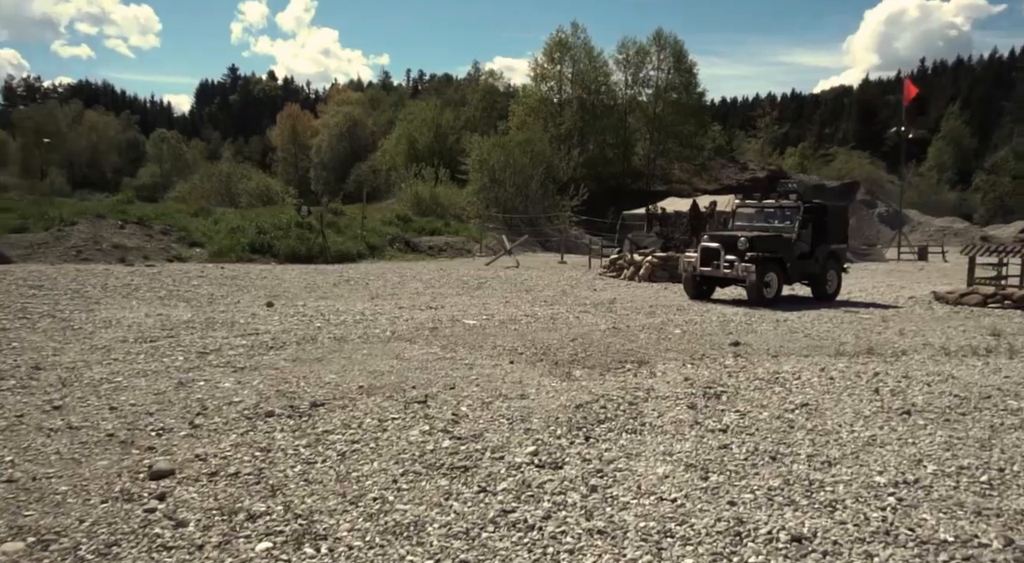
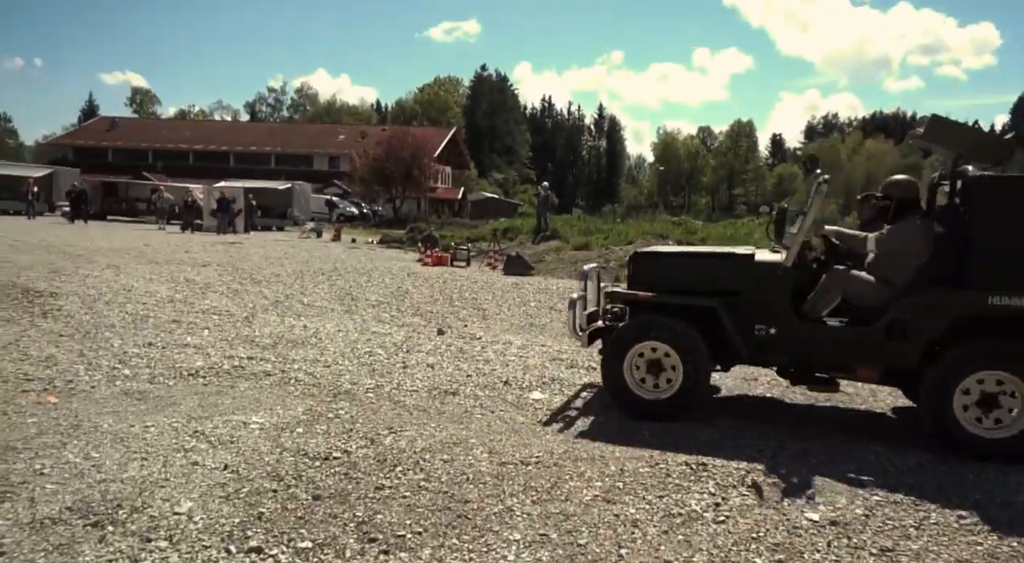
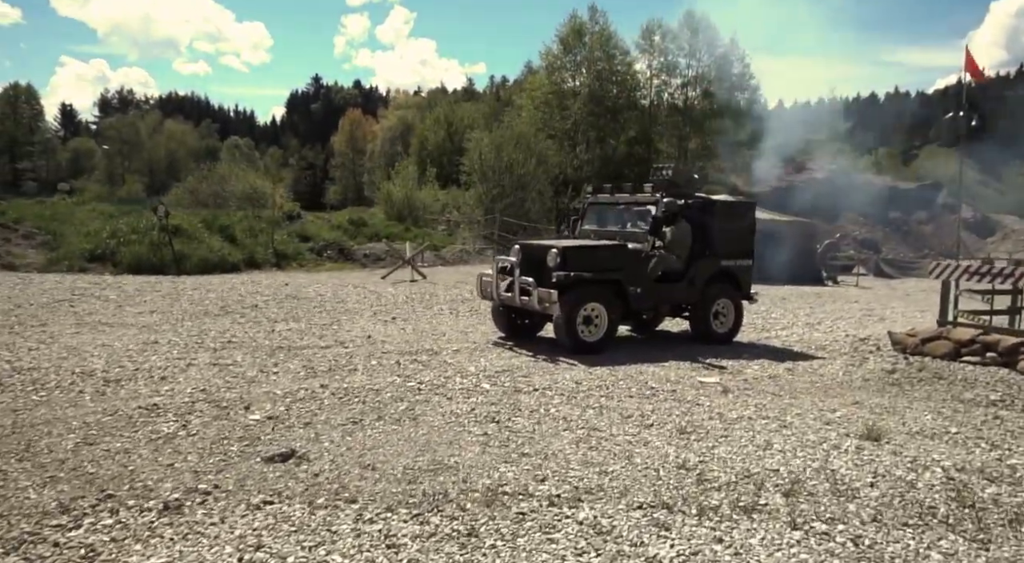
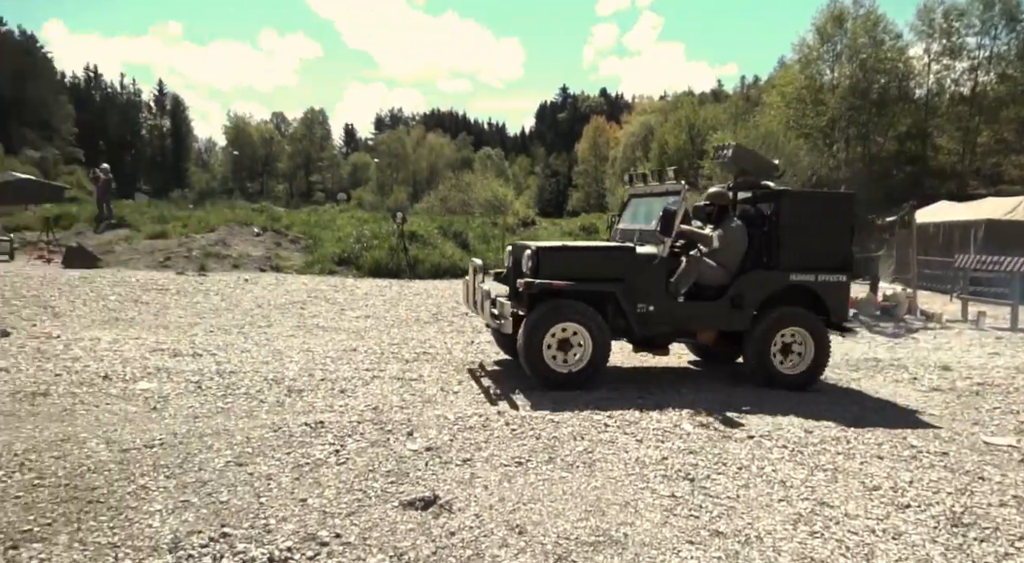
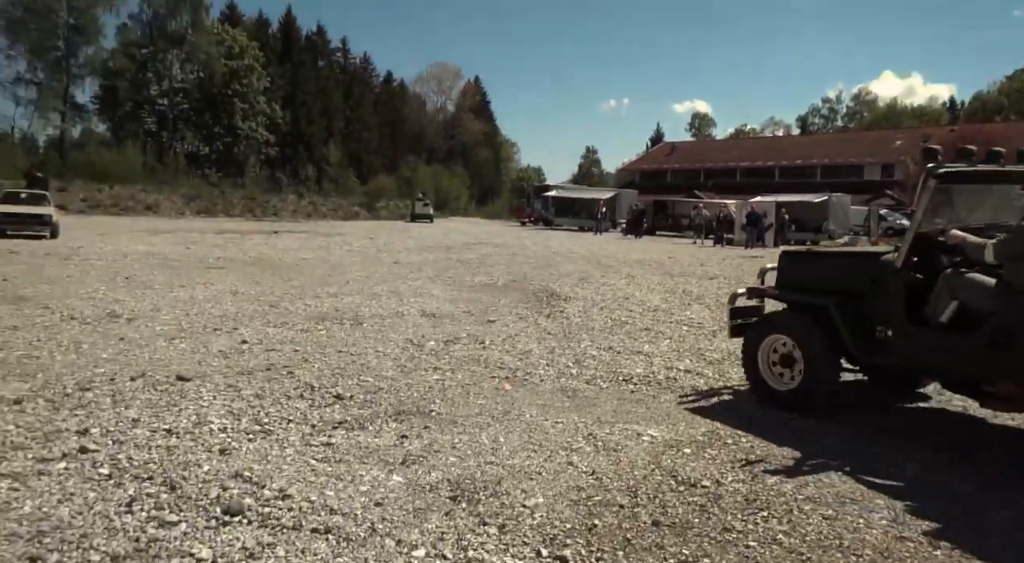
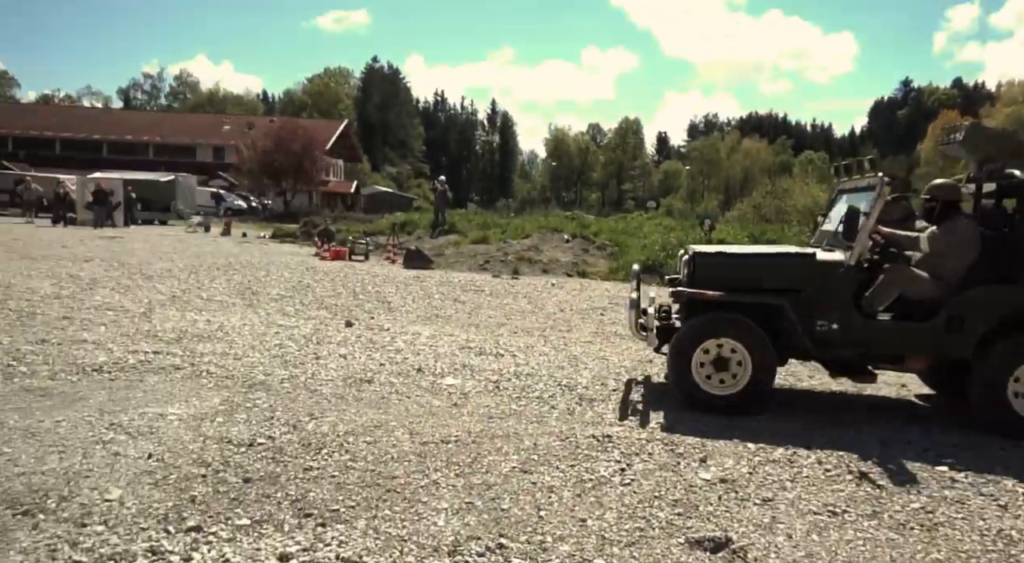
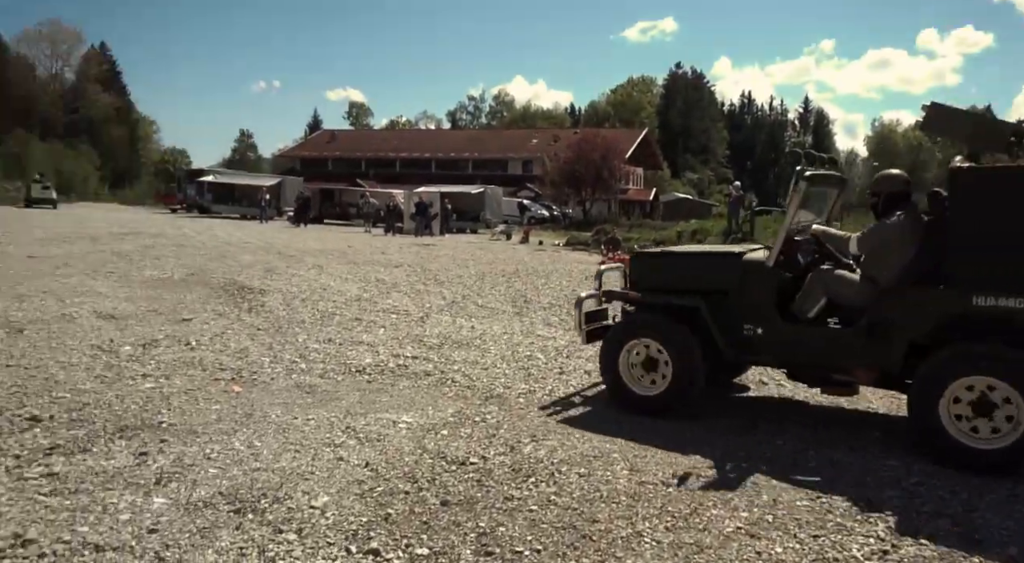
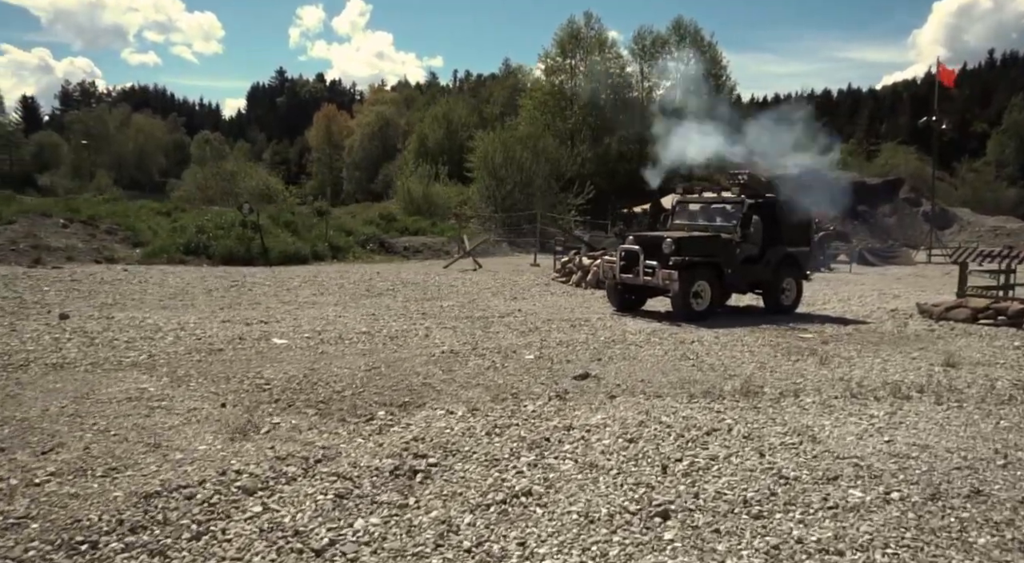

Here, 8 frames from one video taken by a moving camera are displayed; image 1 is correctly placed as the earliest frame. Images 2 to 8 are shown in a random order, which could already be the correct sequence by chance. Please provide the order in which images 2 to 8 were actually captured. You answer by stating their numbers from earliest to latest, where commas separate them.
8, 3, 4, 6, 2, 7, 5
